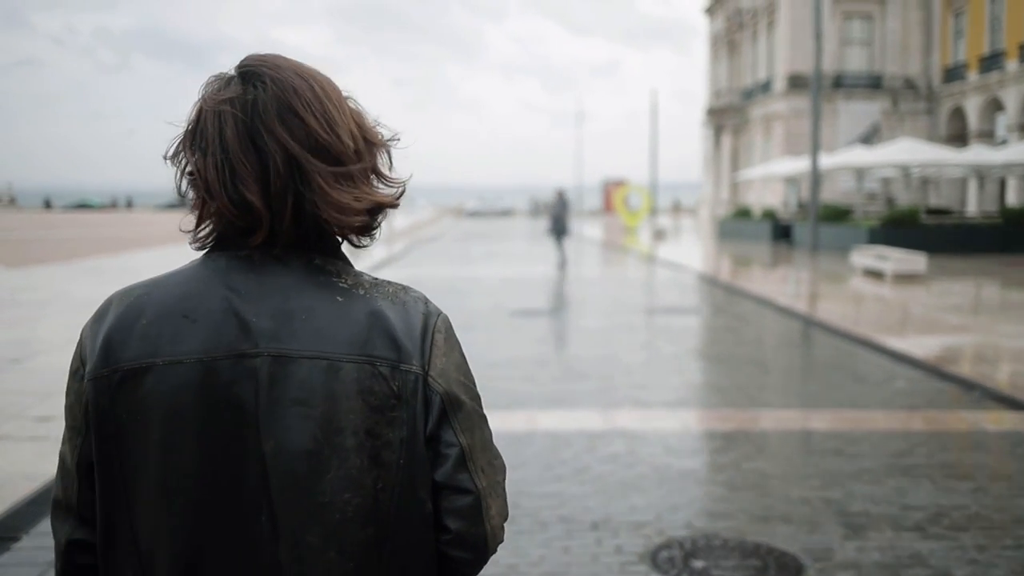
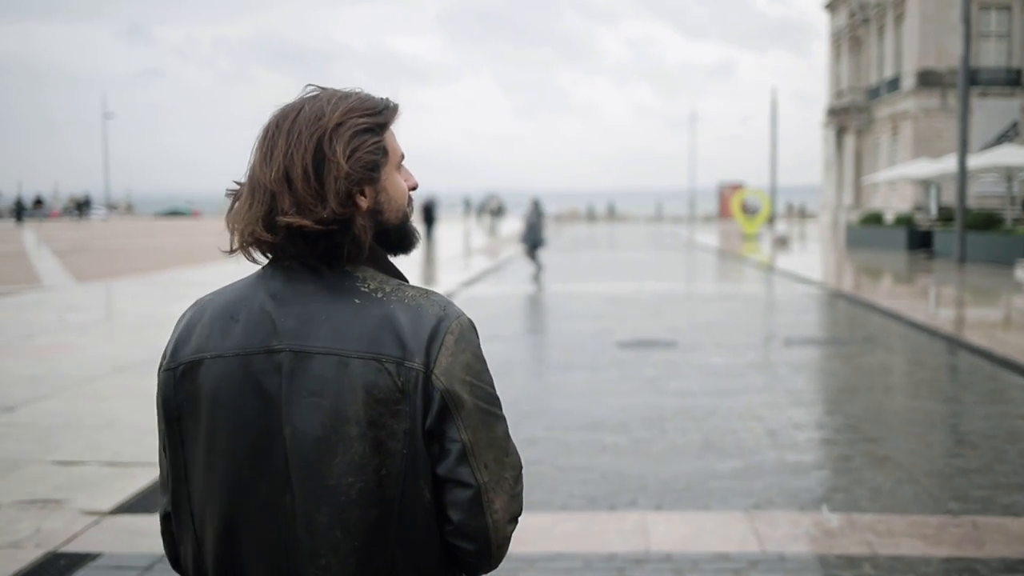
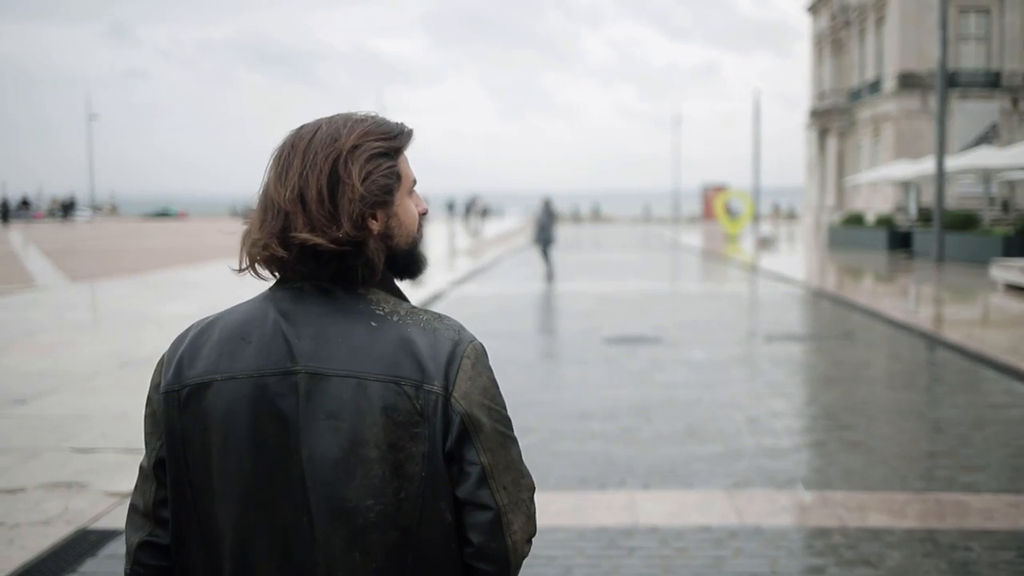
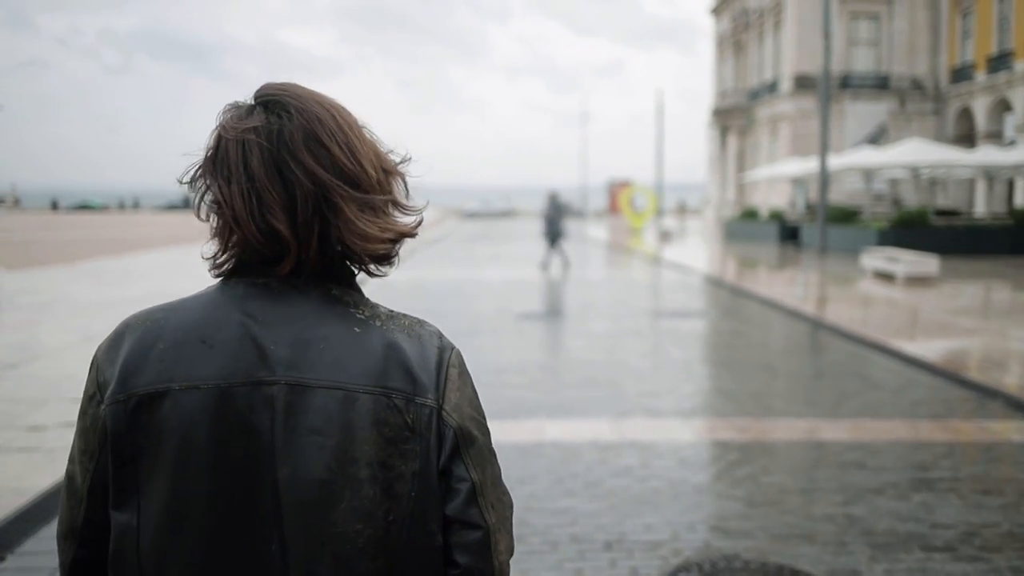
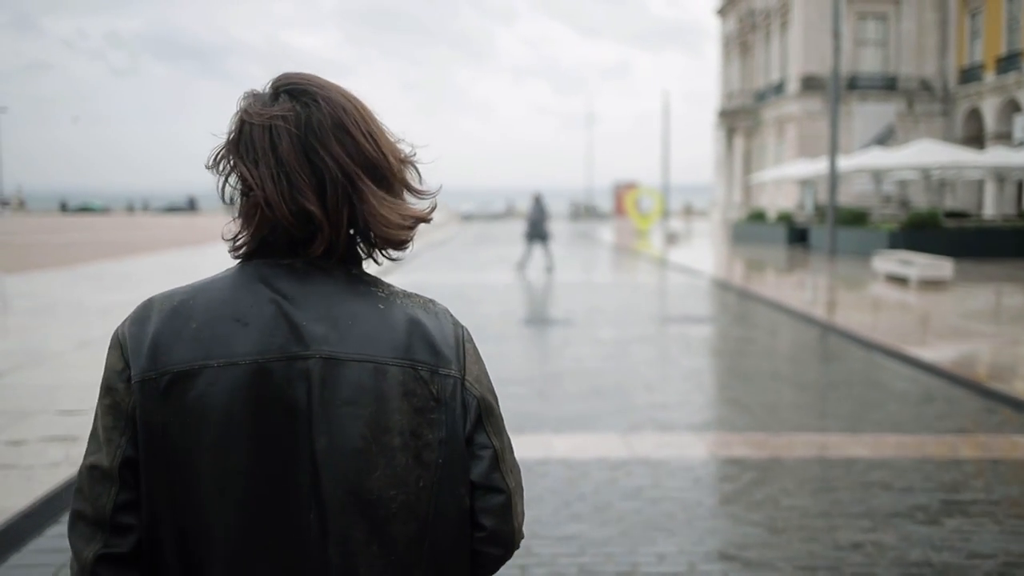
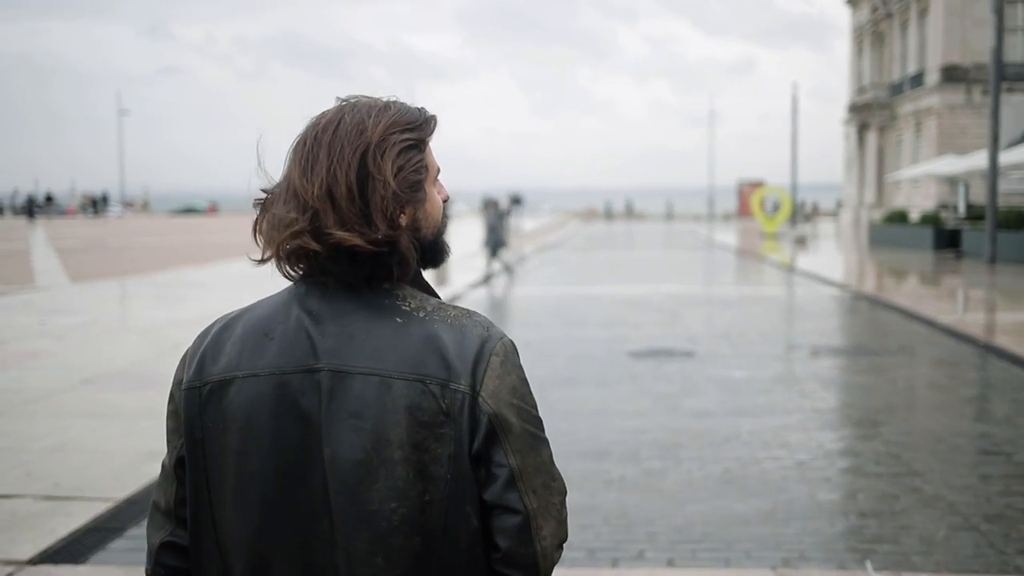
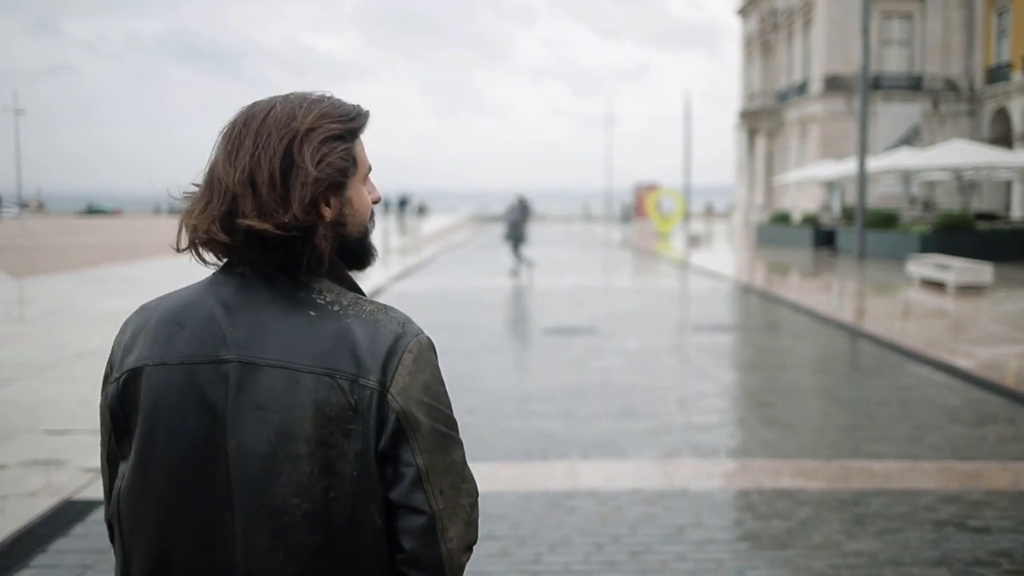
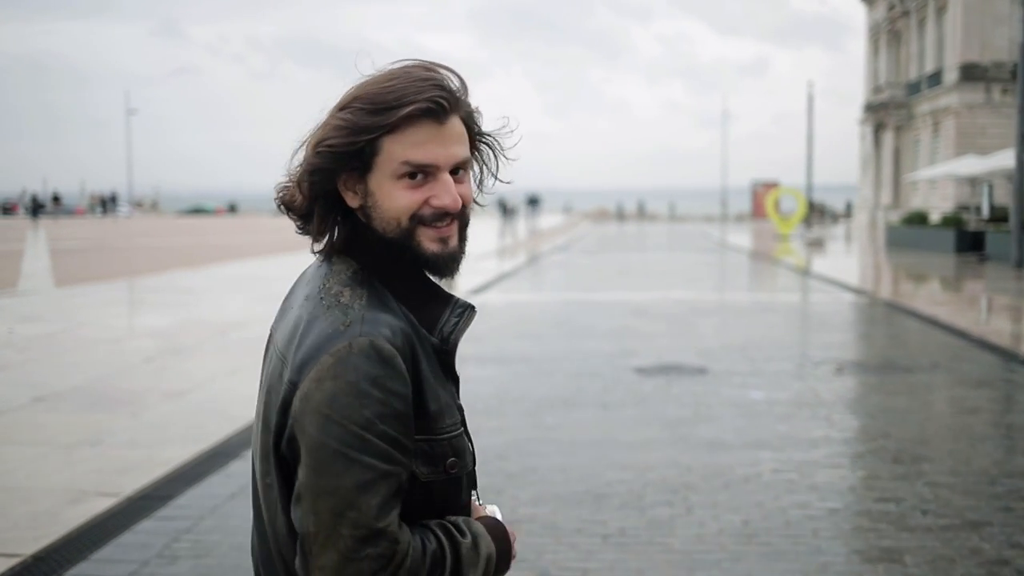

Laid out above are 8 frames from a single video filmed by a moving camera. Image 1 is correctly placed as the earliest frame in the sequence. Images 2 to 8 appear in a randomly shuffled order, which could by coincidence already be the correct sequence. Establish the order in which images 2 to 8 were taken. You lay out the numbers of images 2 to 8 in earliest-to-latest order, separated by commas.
4, 5, 7, 3, 2, 6, 8
